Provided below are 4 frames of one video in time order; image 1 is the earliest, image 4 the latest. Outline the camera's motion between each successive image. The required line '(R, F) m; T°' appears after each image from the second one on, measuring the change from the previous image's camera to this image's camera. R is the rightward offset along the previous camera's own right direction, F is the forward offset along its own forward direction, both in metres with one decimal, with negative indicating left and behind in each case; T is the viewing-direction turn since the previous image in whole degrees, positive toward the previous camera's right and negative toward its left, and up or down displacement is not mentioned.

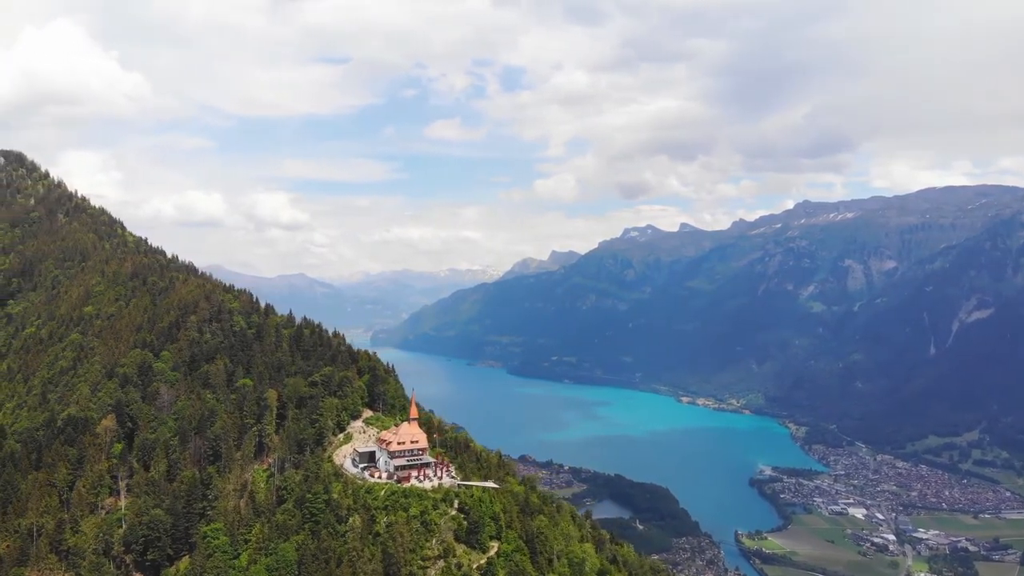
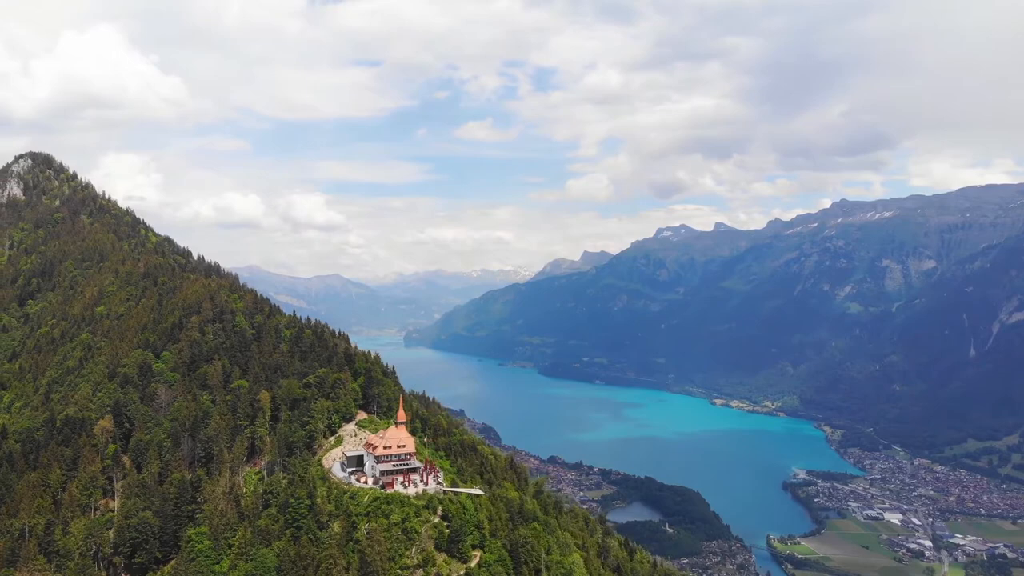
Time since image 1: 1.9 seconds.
(+2.8, +1.8) m; -2°
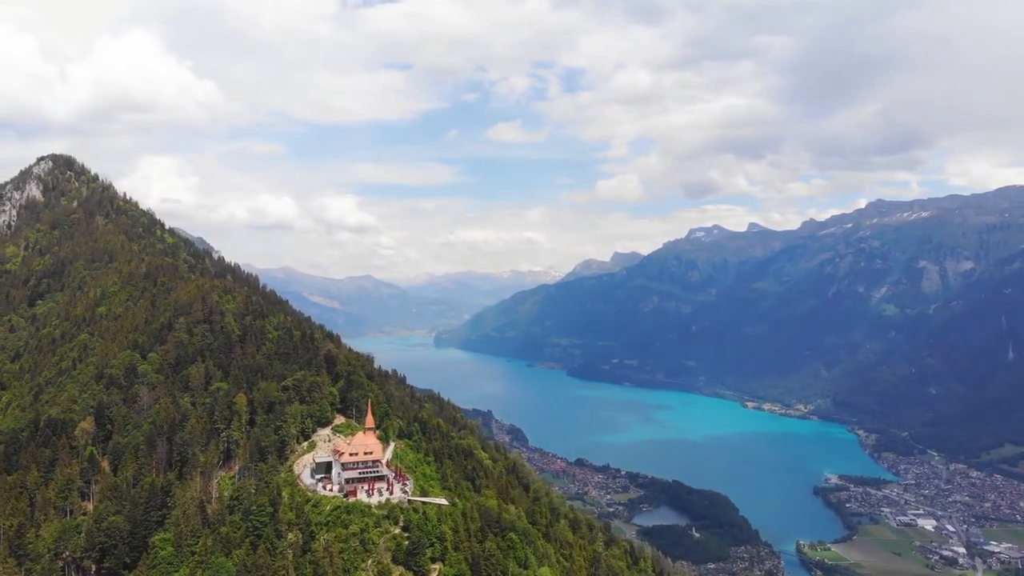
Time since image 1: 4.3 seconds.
(+3.9, +2.1) m; -2°
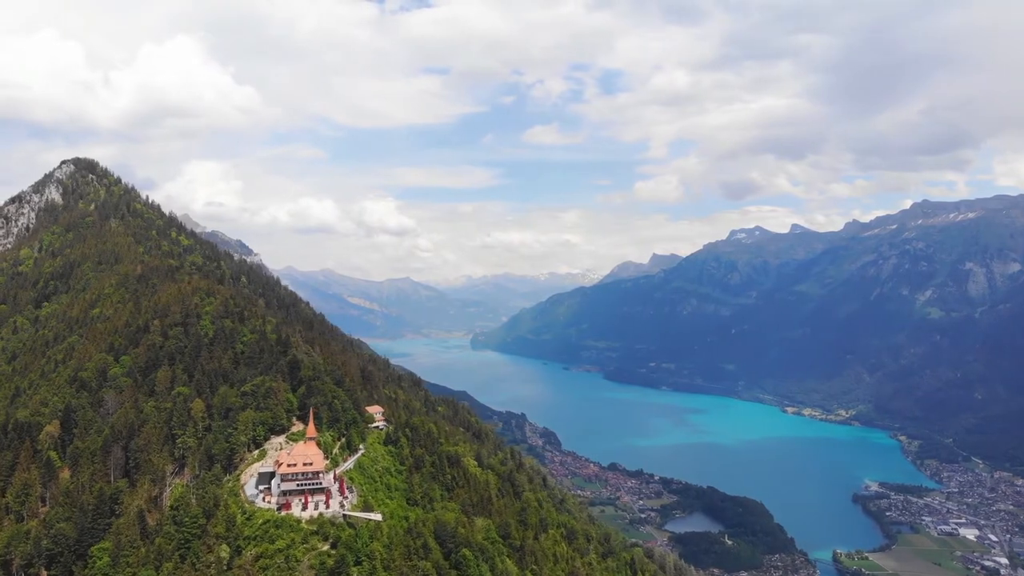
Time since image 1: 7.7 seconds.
(+5.9, +2.8) m; -2°
